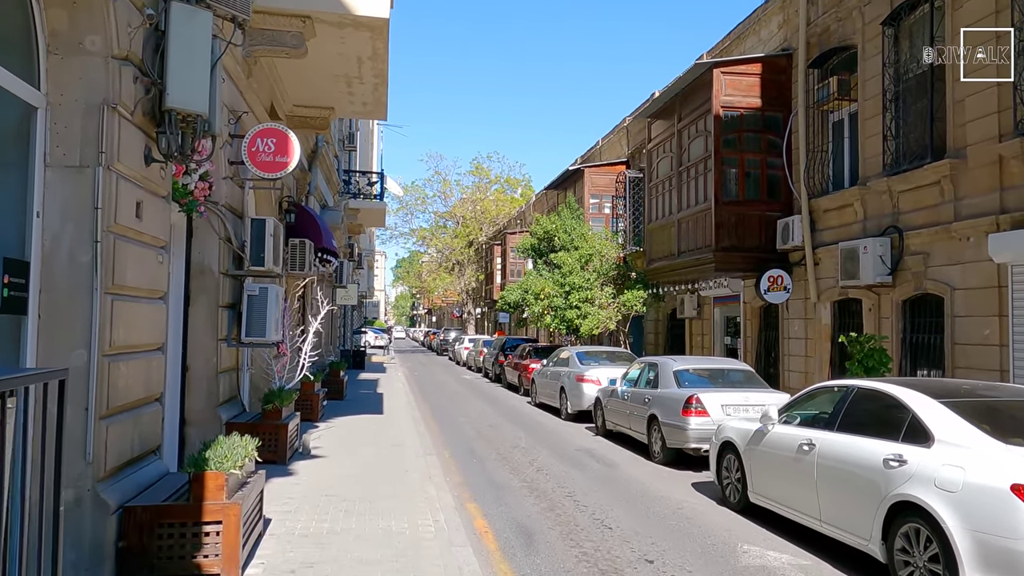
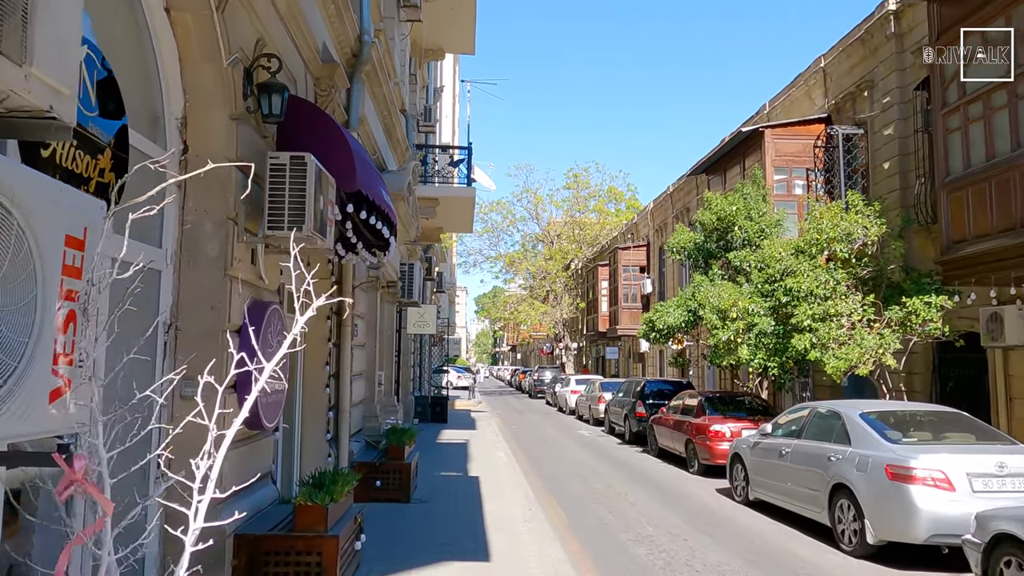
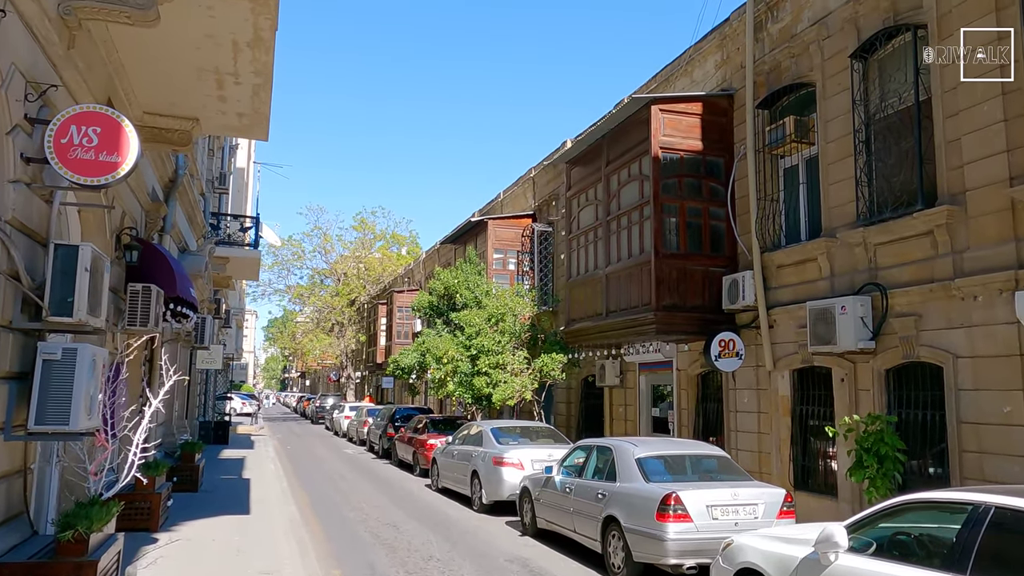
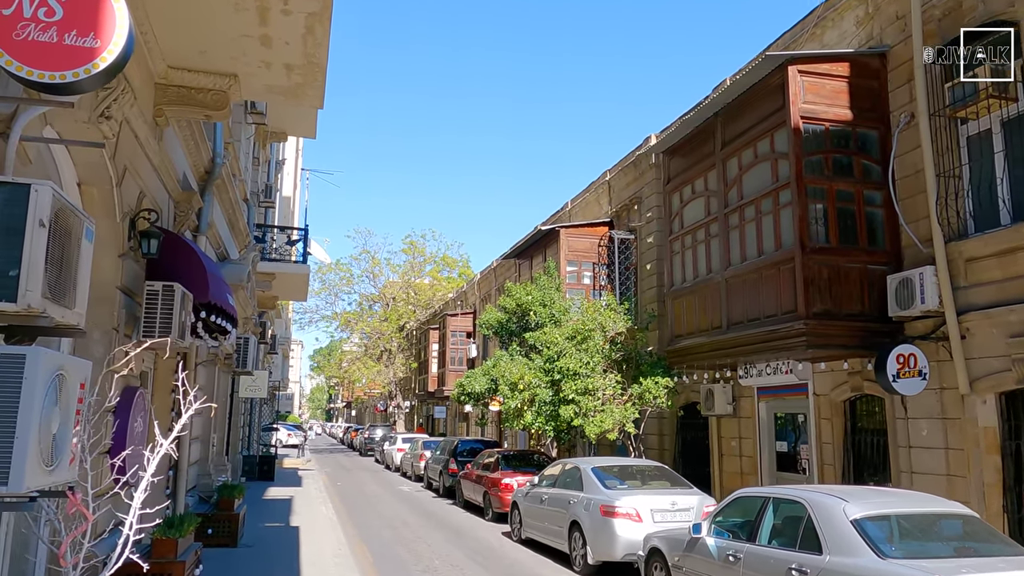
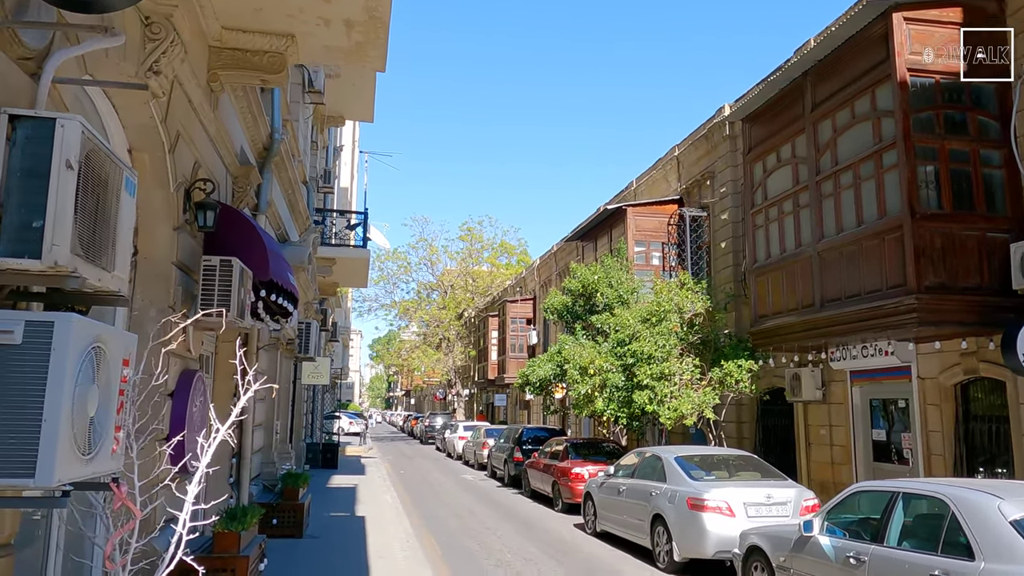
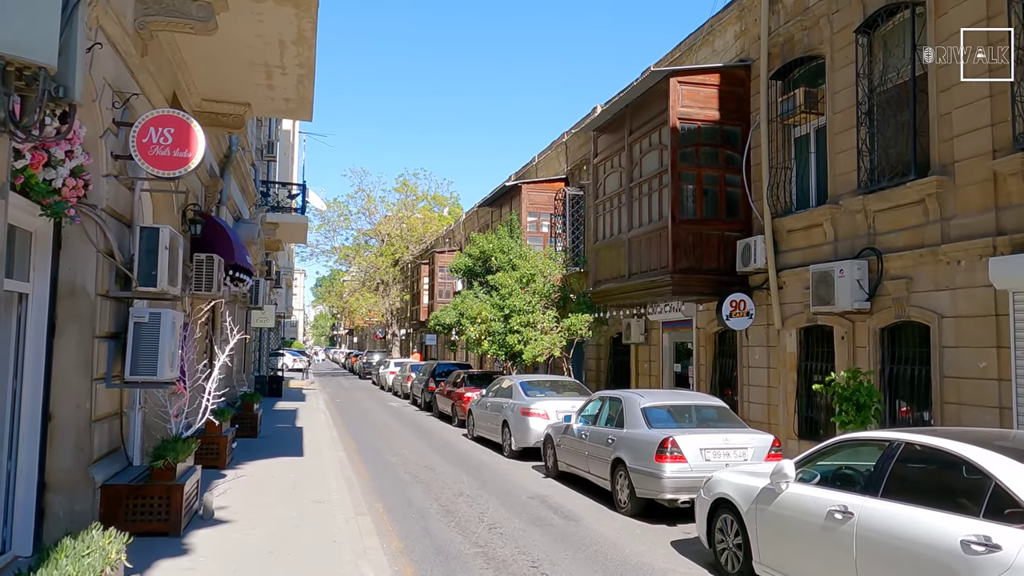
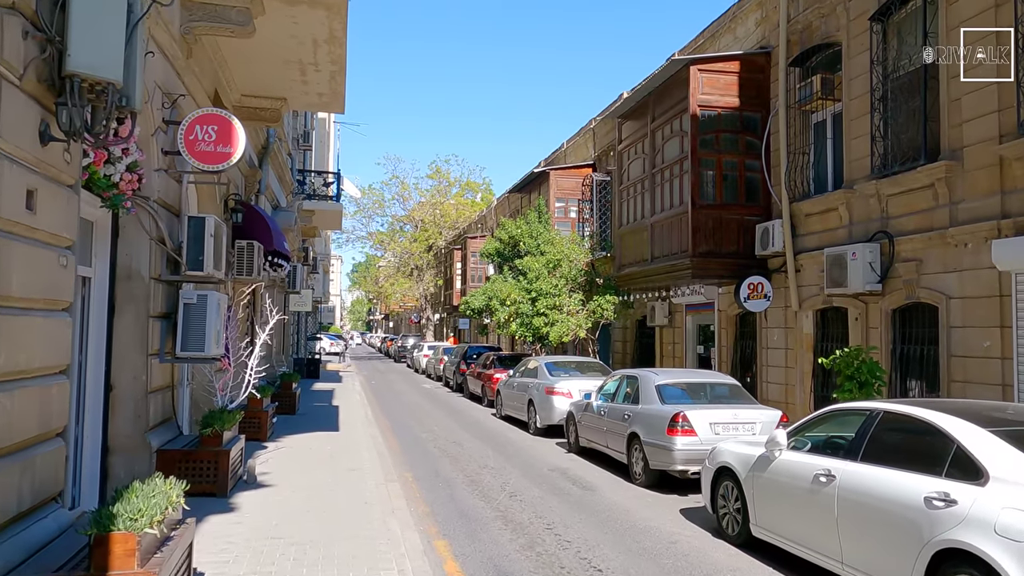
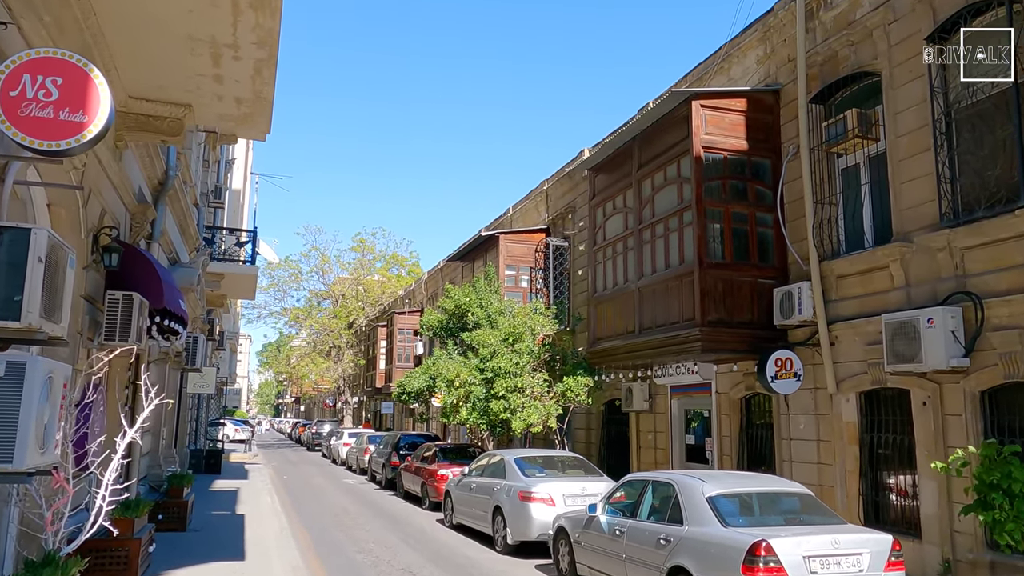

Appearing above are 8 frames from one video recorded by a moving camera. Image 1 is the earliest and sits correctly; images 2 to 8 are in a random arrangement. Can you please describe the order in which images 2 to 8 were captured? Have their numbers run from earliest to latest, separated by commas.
7, 6, 3, 8, 4, 5, 2
